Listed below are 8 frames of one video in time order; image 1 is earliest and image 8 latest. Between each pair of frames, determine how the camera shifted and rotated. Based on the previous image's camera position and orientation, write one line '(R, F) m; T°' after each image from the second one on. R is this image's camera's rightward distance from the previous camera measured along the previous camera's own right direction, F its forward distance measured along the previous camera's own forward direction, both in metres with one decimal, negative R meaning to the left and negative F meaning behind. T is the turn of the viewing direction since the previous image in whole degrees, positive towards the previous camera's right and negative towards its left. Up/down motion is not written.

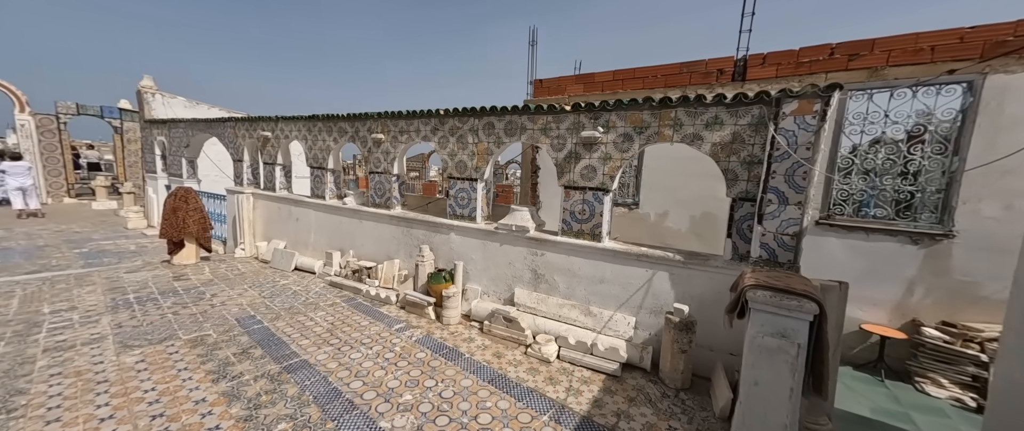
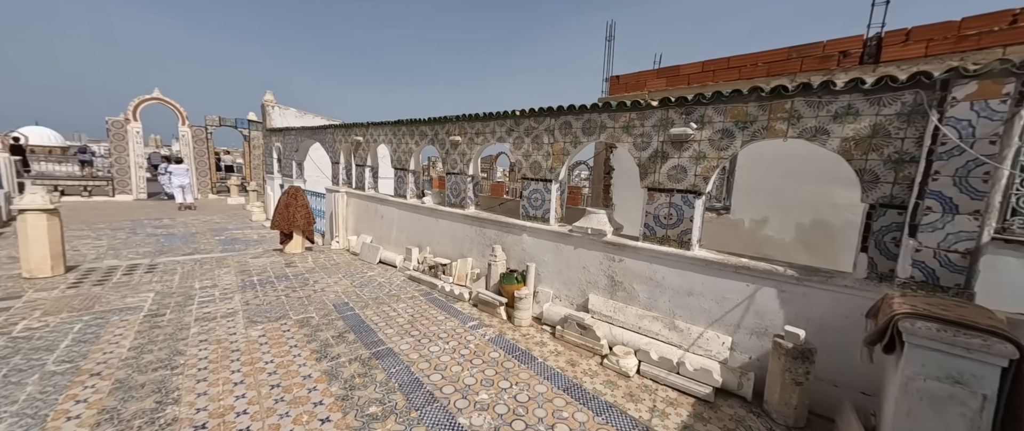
(-0.1, 0.0) m; -11°
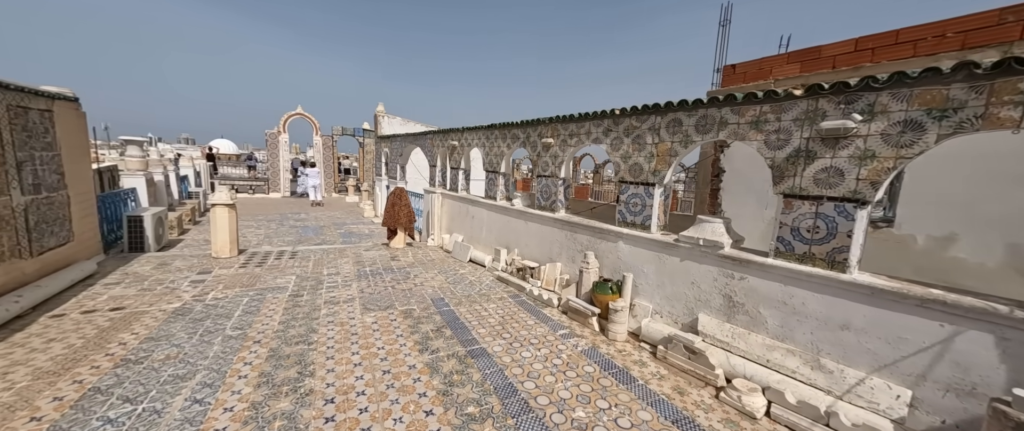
(-0.1, +0.1) m; -14°
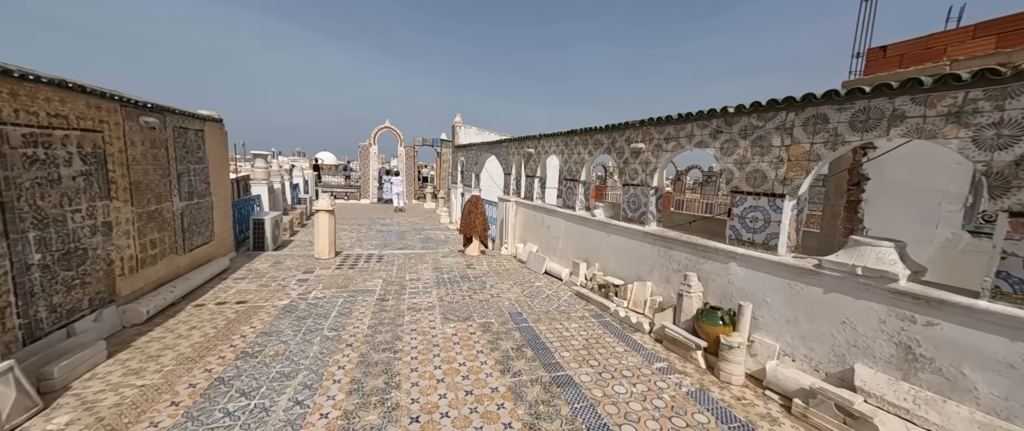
(-0.2, +0.2) m; -12°
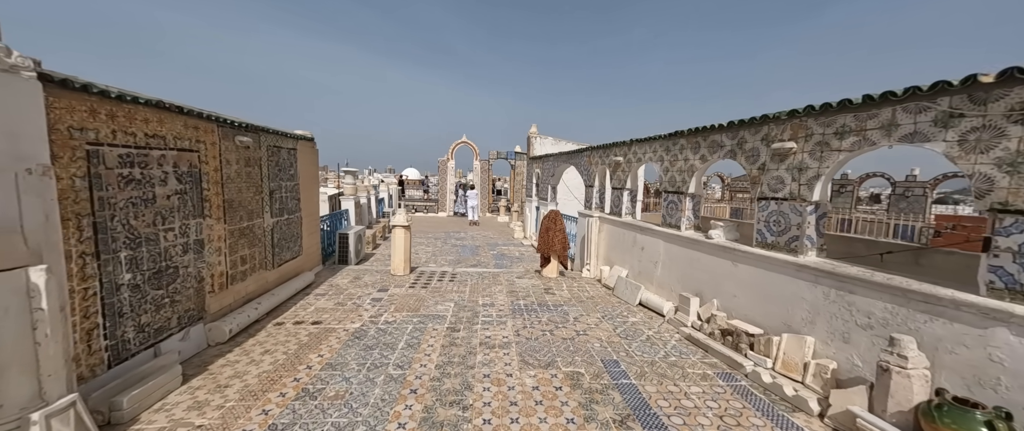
(-0.2, +0.7) m; -12°
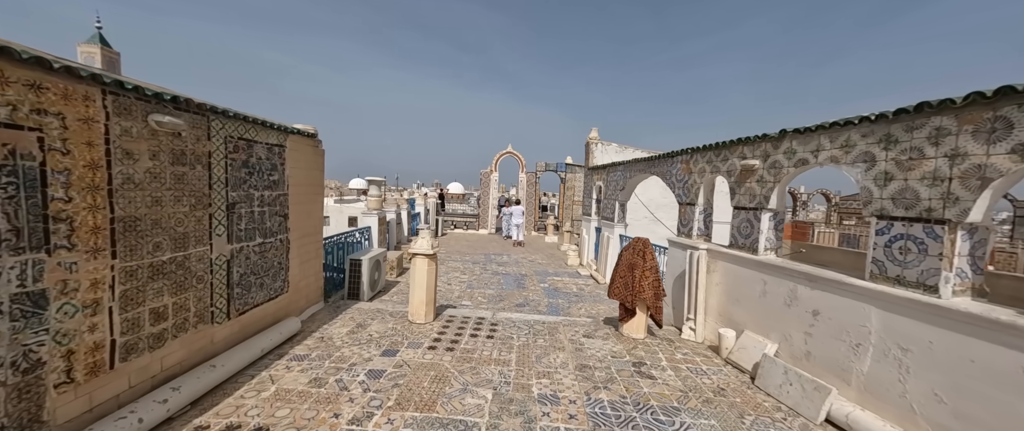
(-0.3, +1.9) m; -7°
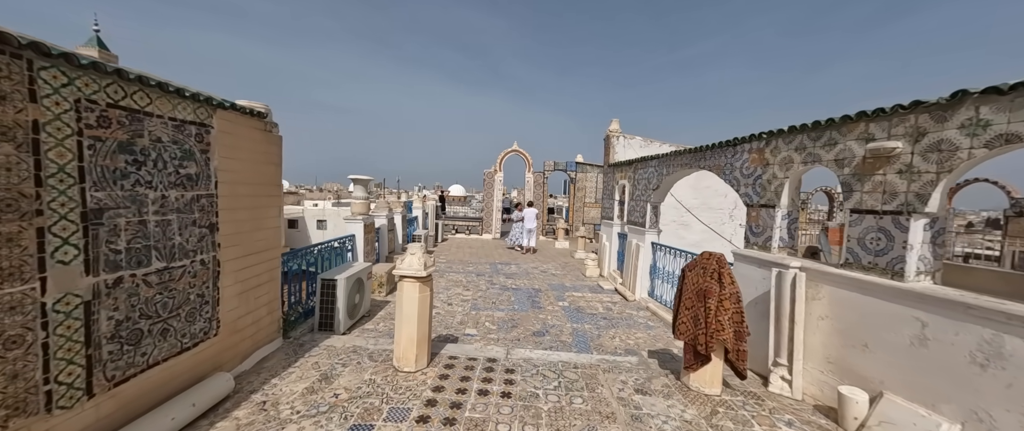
(-0.2, +1.2) m; 0°
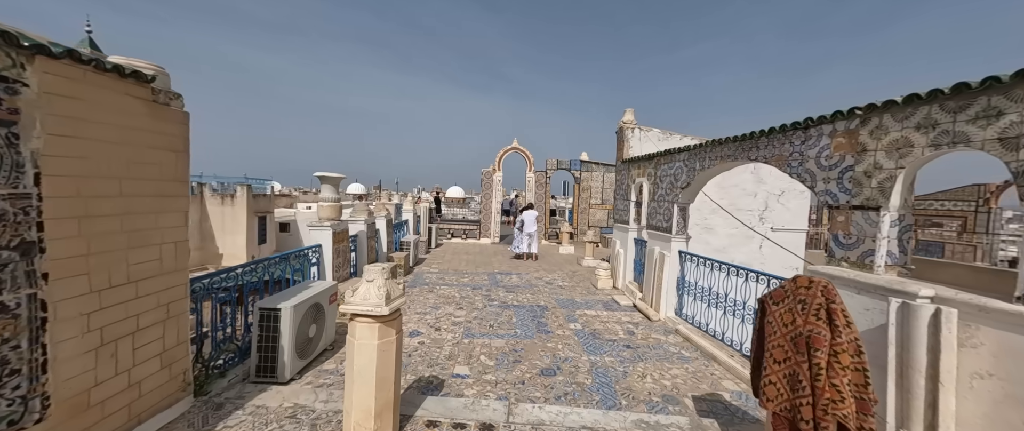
(0.0, +1.0) m; 0°
